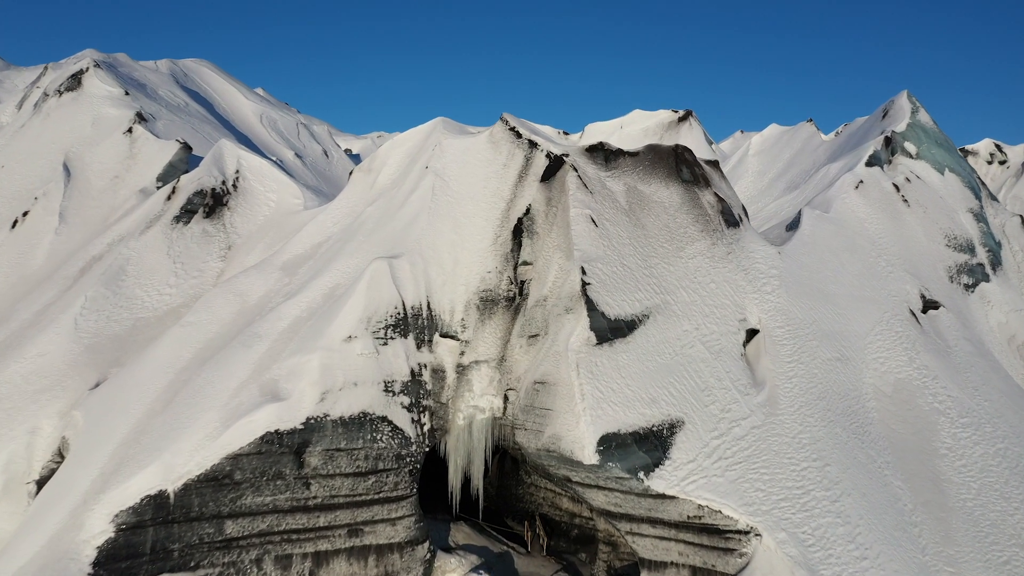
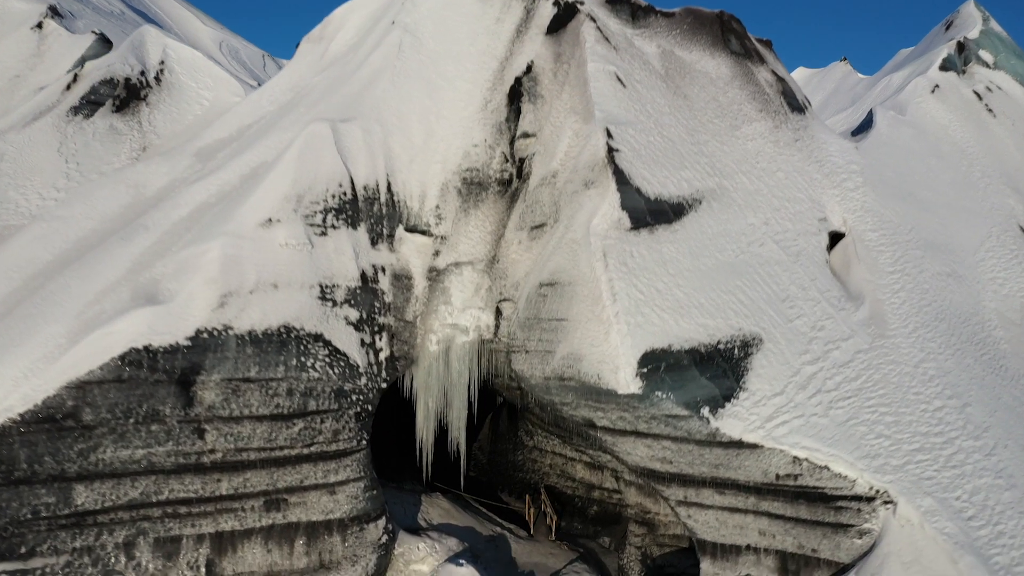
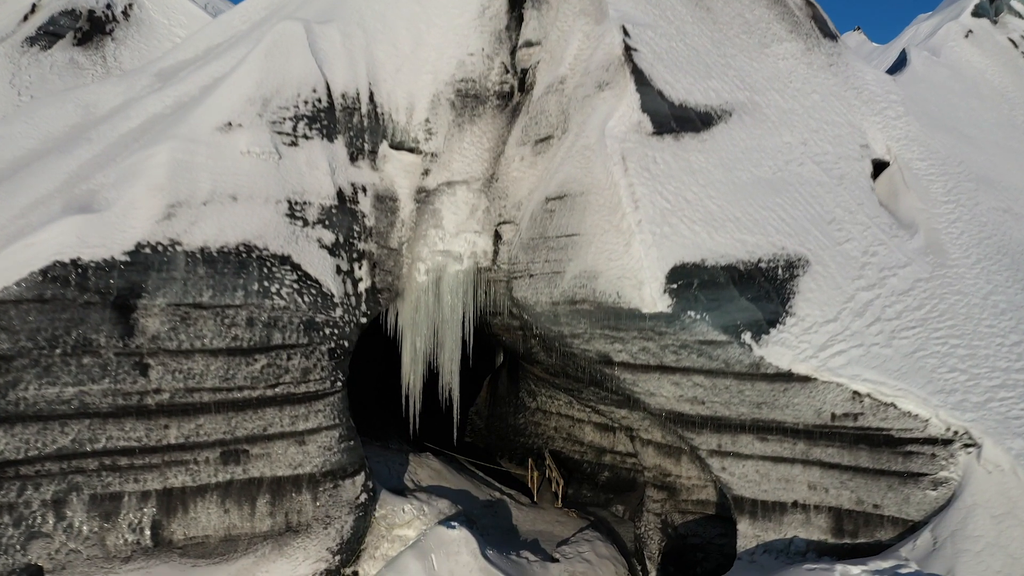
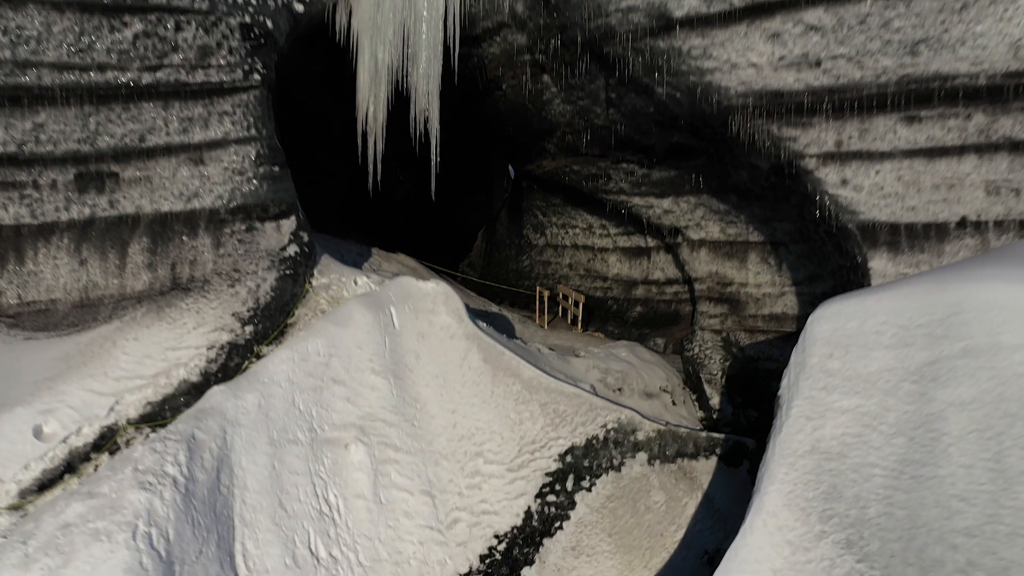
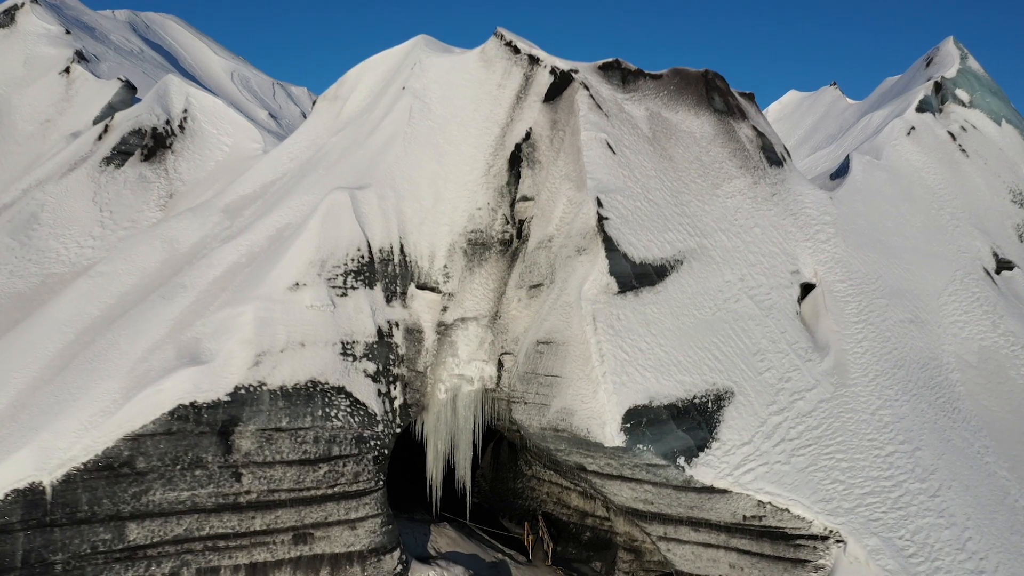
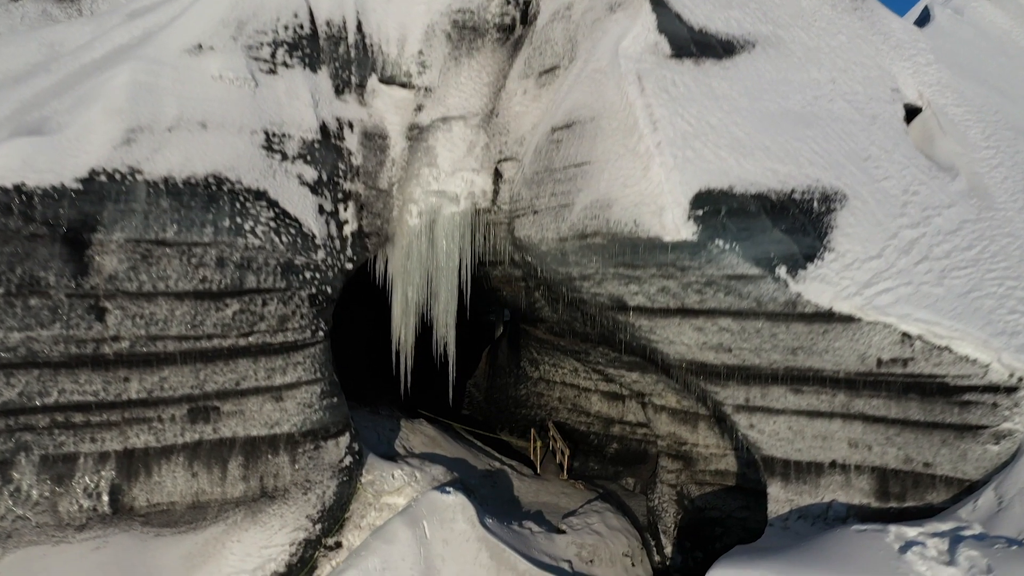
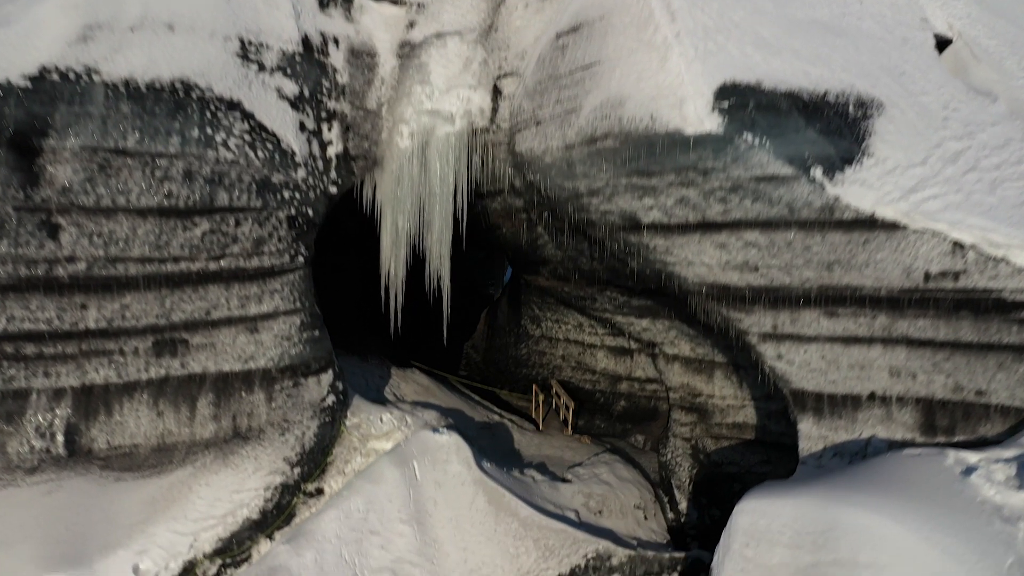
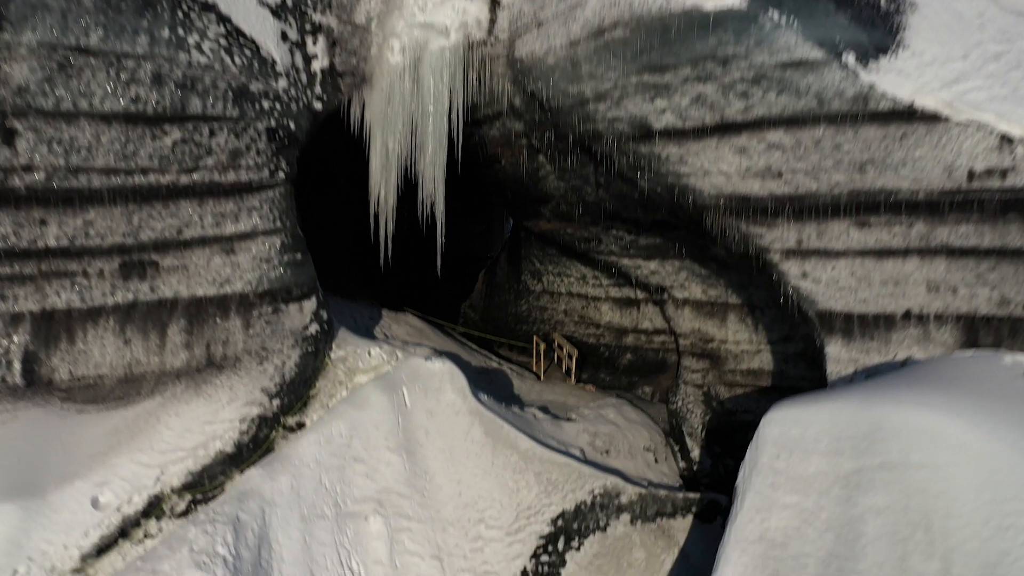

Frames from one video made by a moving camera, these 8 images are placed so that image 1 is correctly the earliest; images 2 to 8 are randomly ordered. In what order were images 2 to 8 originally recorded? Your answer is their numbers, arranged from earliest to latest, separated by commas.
5, 2, 3, 6, 7, 8, 4
